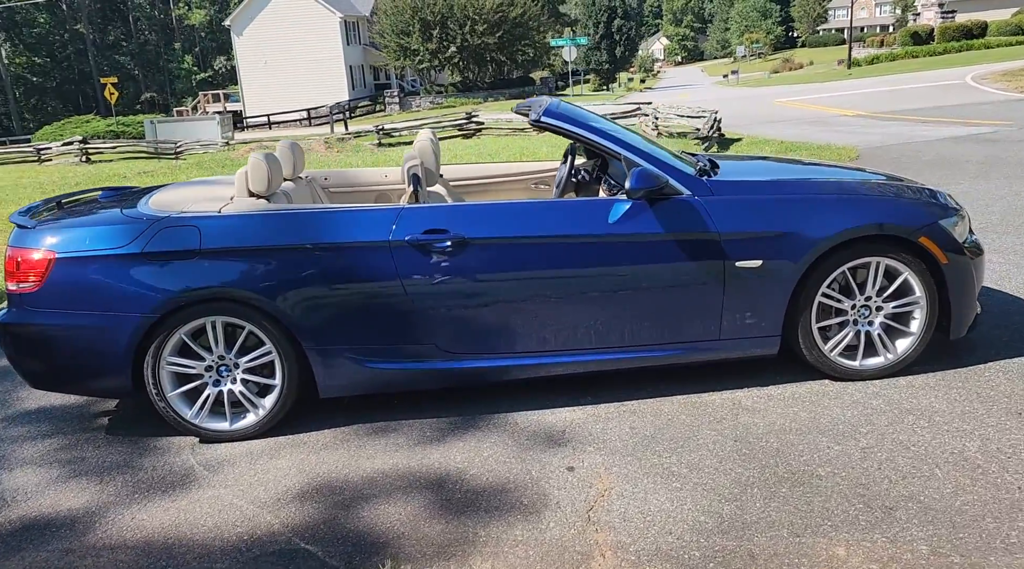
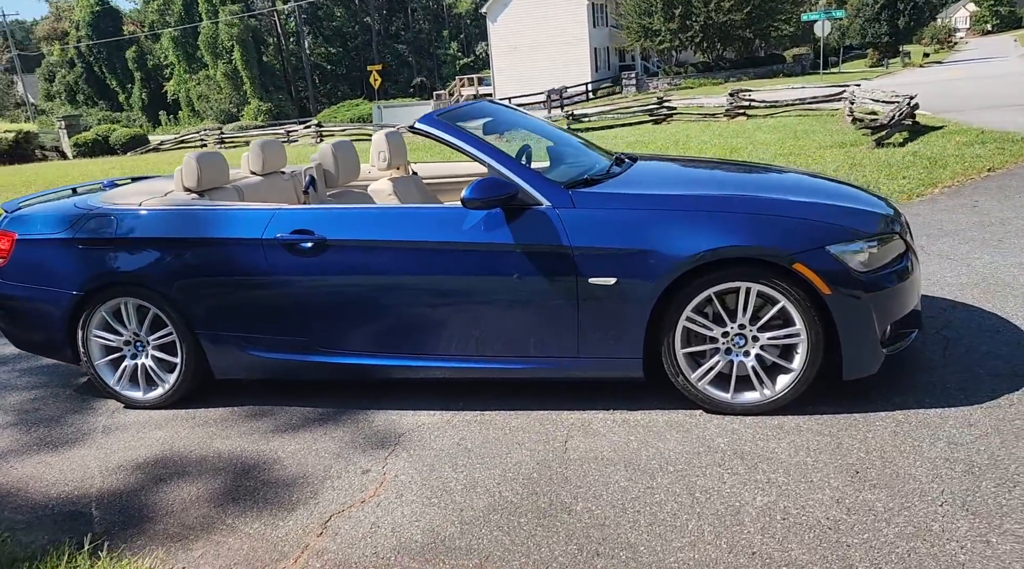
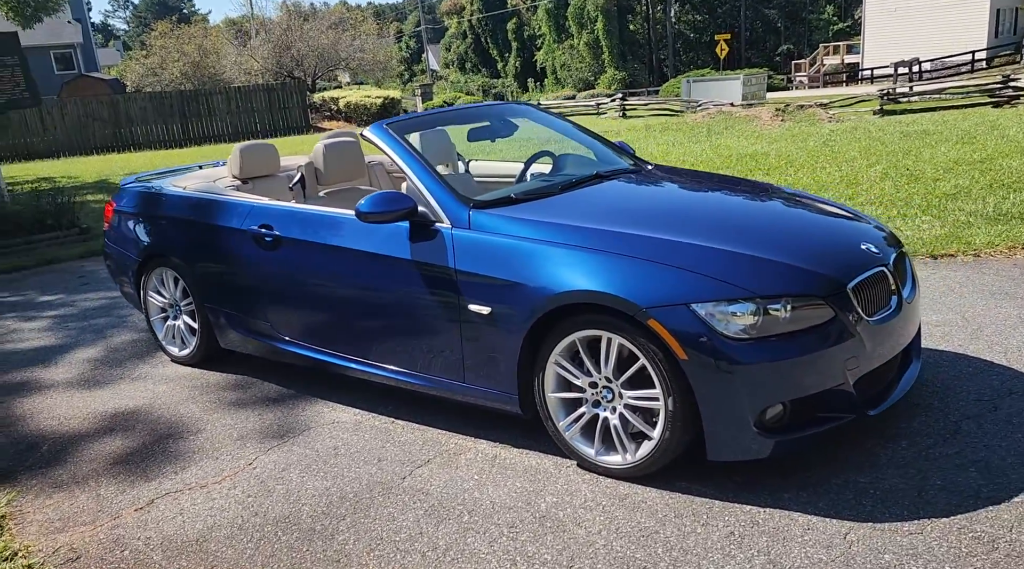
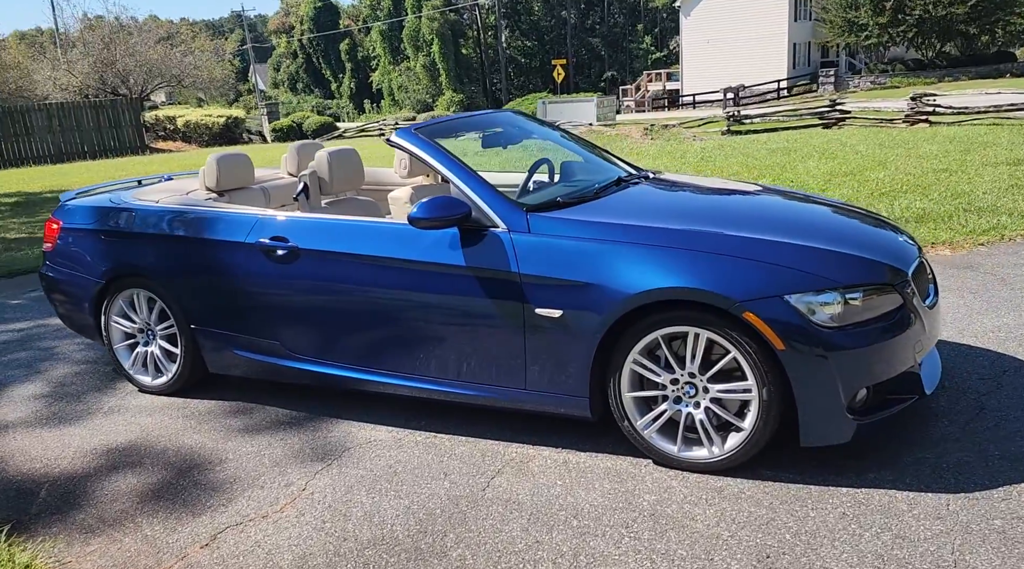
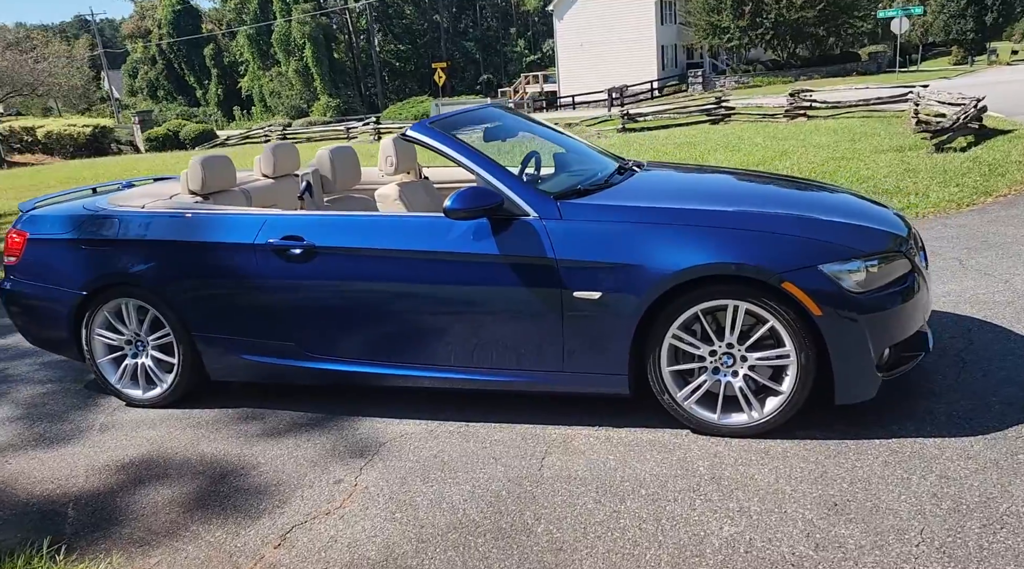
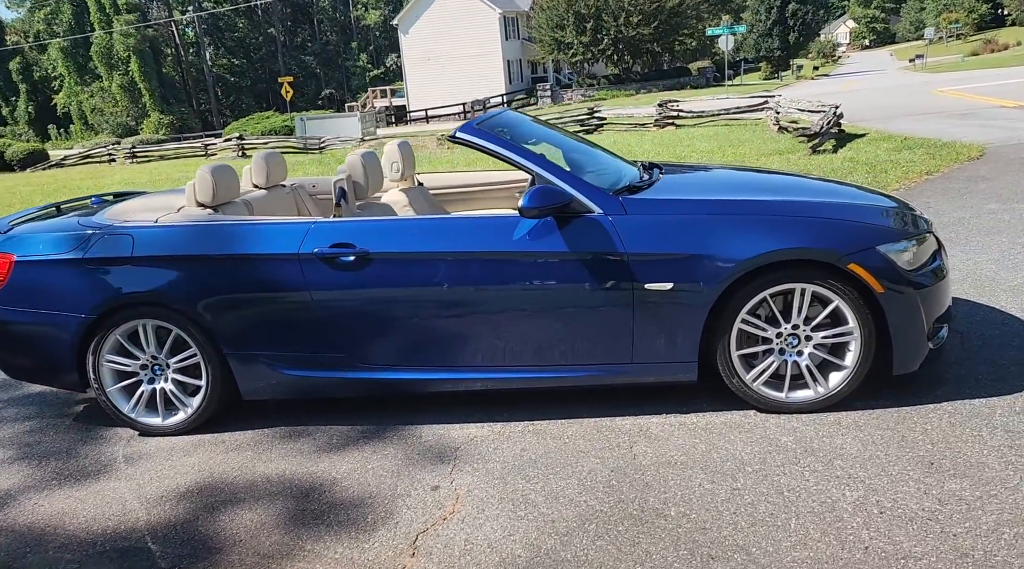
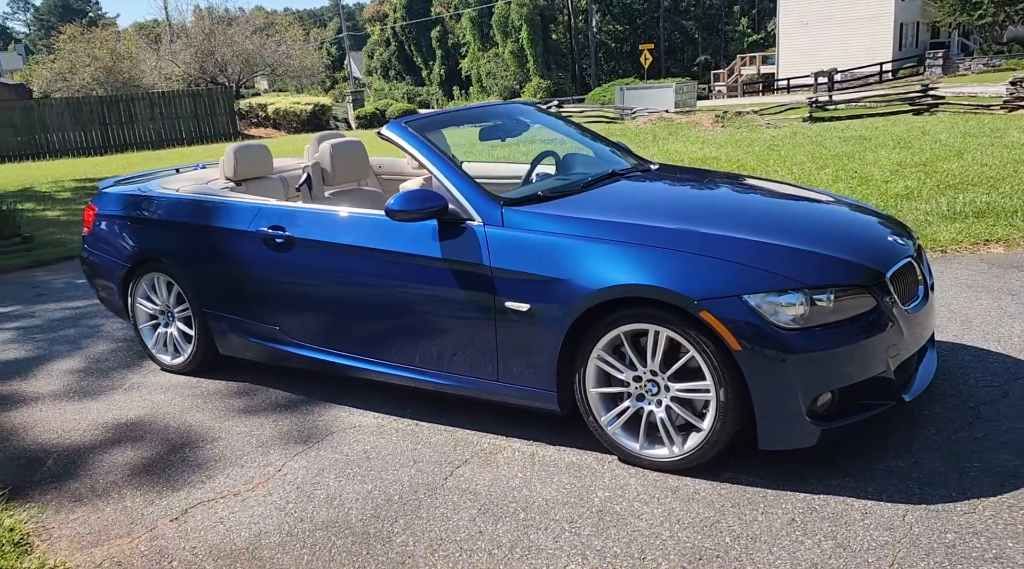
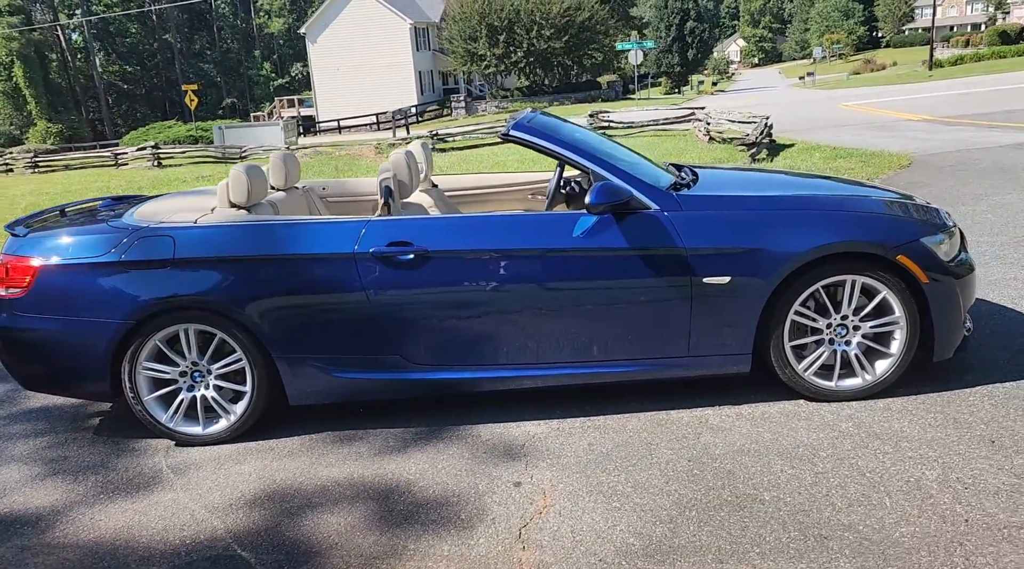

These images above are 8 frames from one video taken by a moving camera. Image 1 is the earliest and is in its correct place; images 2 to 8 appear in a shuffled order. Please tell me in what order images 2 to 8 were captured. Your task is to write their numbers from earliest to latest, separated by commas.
8, 6, 2, 5, 4, 7, 3
